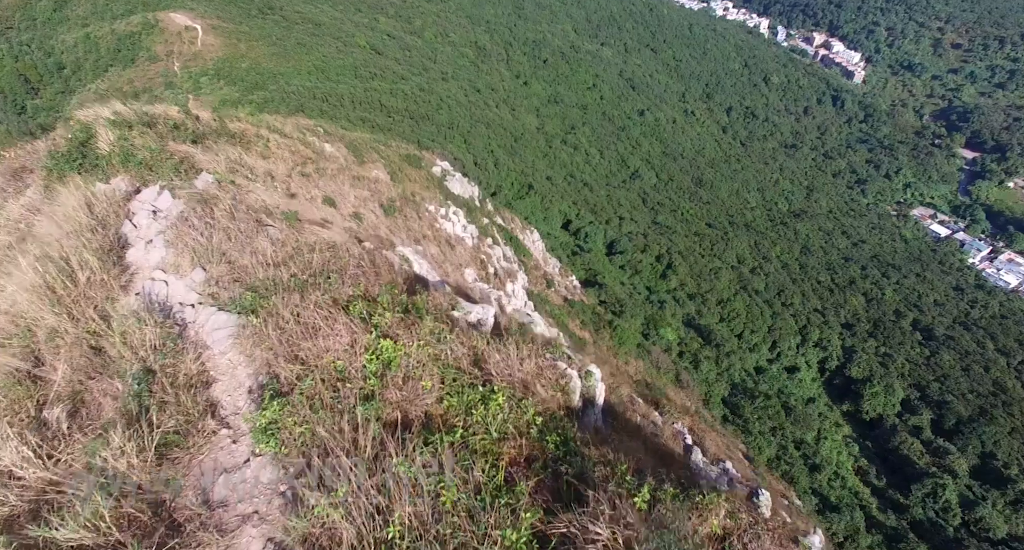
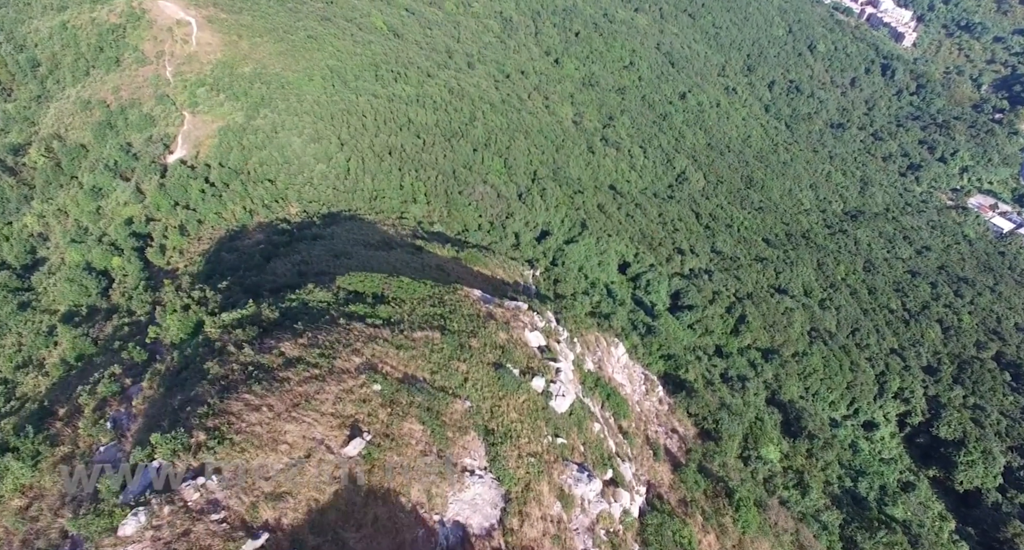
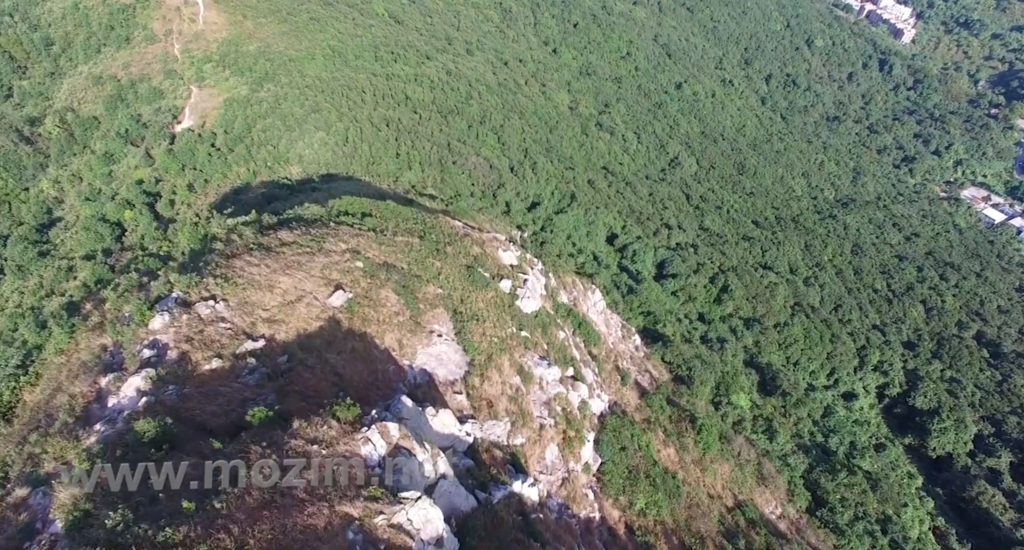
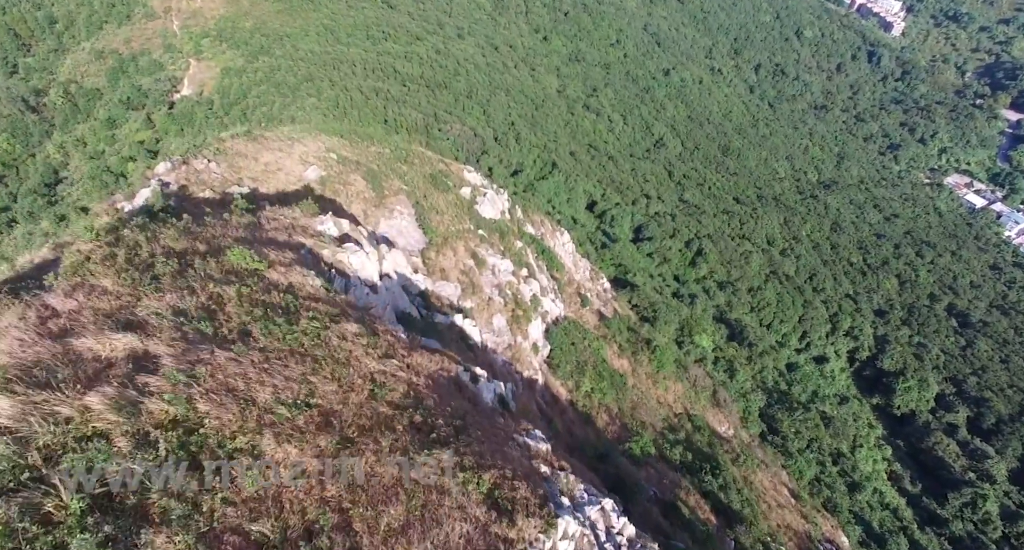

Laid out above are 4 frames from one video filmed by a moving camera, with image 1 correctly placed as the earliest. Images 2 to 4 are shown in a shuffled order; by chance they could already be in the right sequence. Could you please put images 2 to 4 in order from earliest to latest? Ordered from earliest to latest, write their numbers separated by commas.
4, 3, 2
